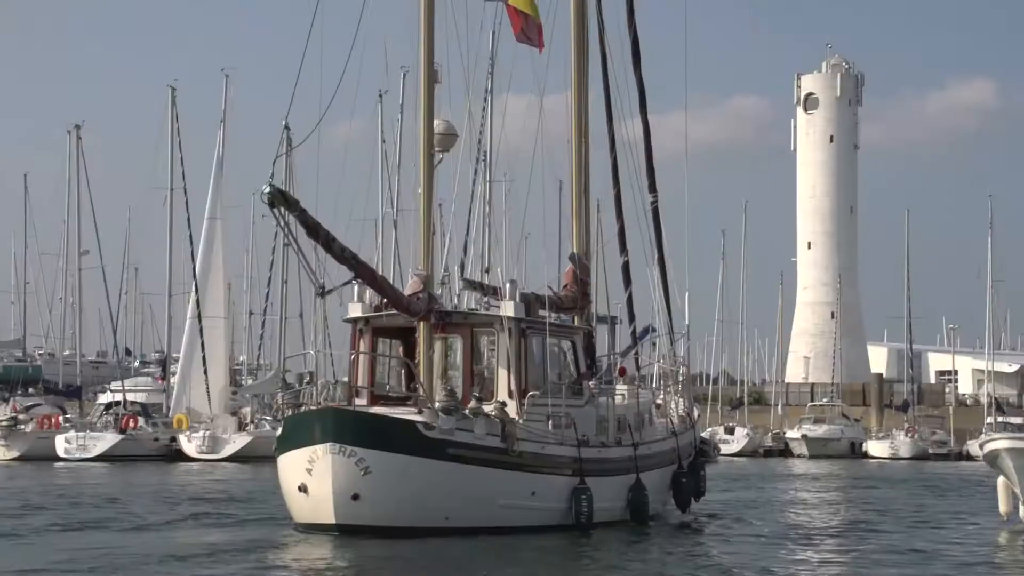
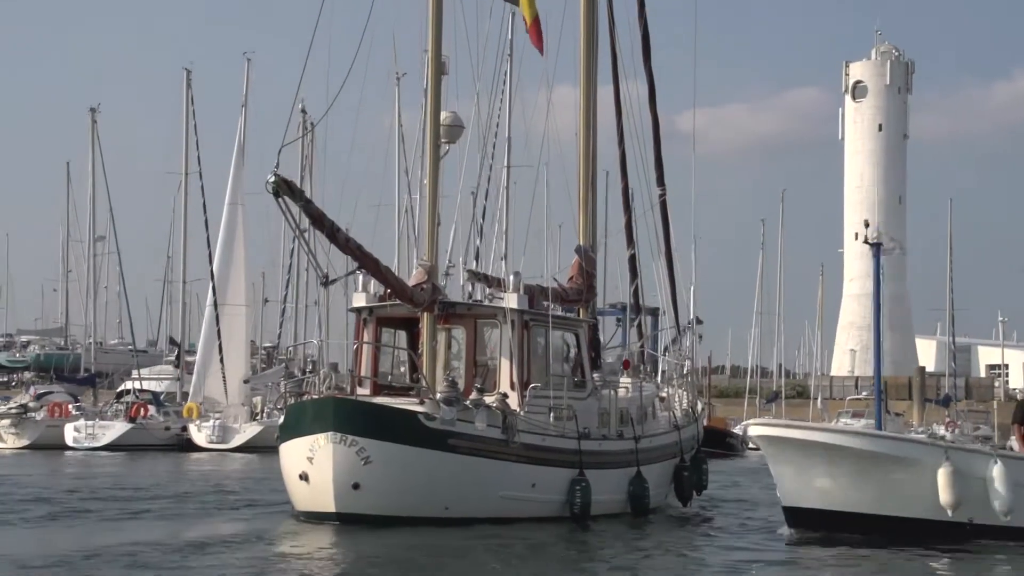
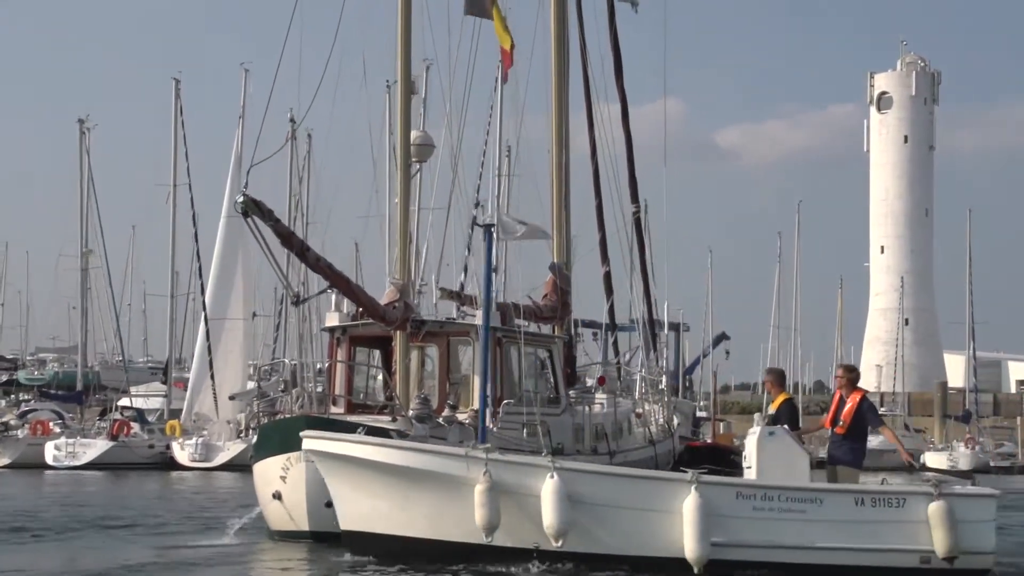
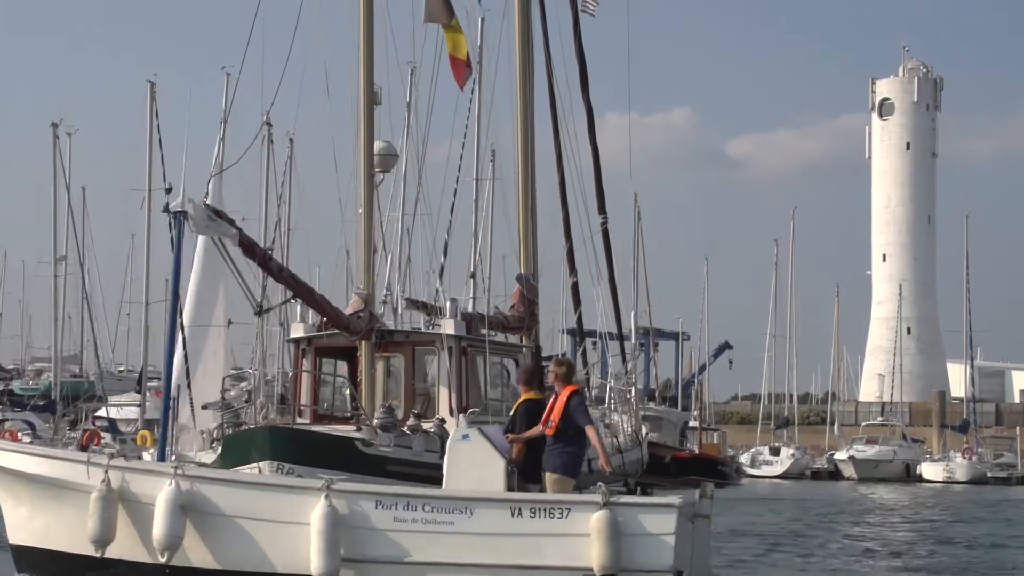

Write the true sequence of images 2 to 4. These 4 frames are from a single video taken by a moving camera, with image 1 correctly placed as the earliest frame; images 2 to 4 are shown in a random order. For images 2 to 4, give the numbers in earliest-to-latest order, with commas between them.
2, 3, 4
